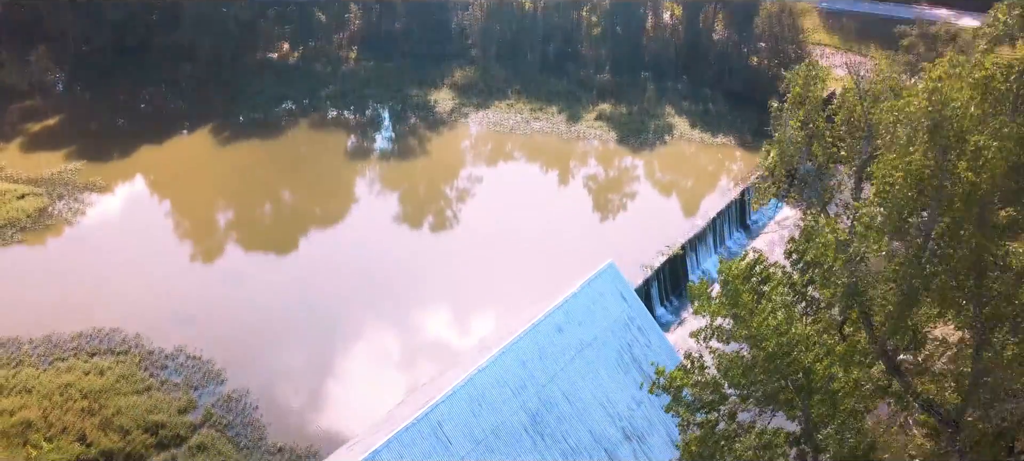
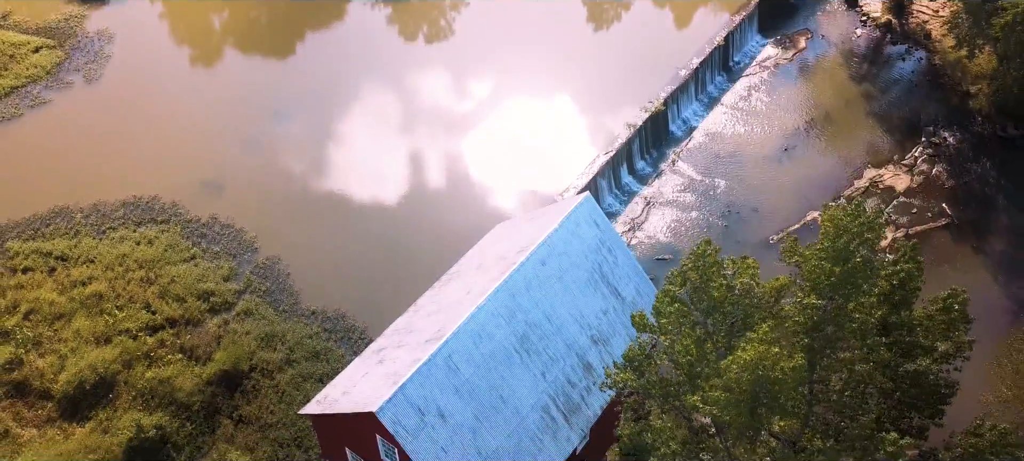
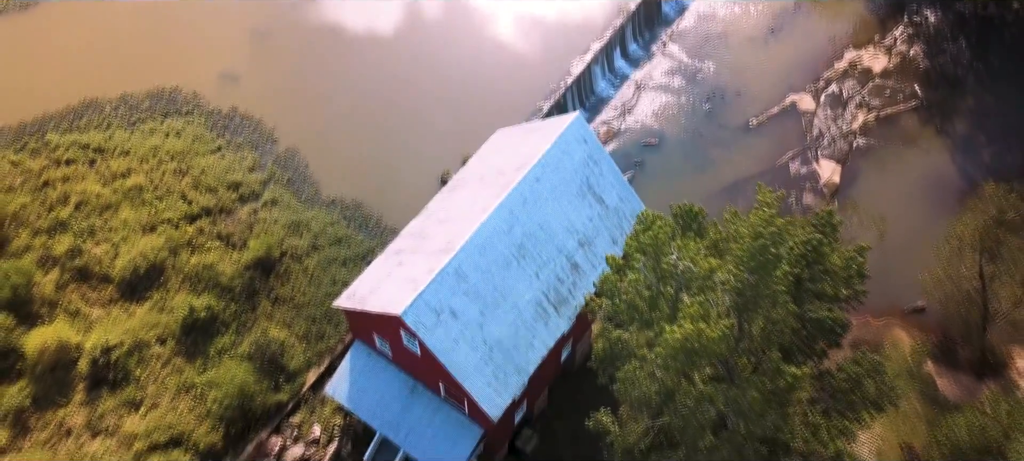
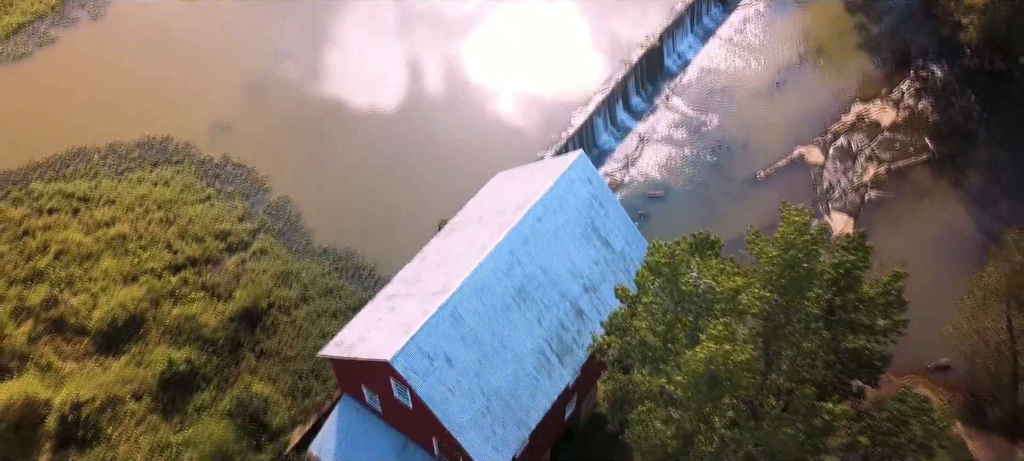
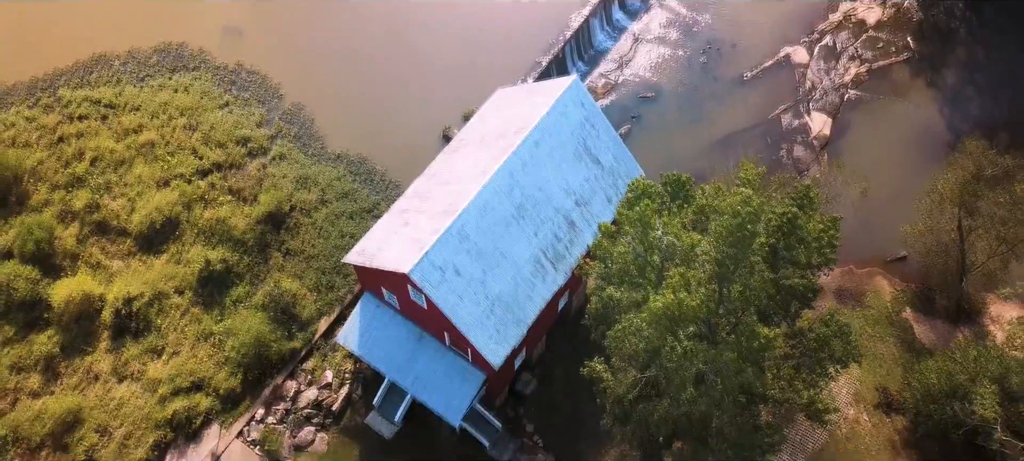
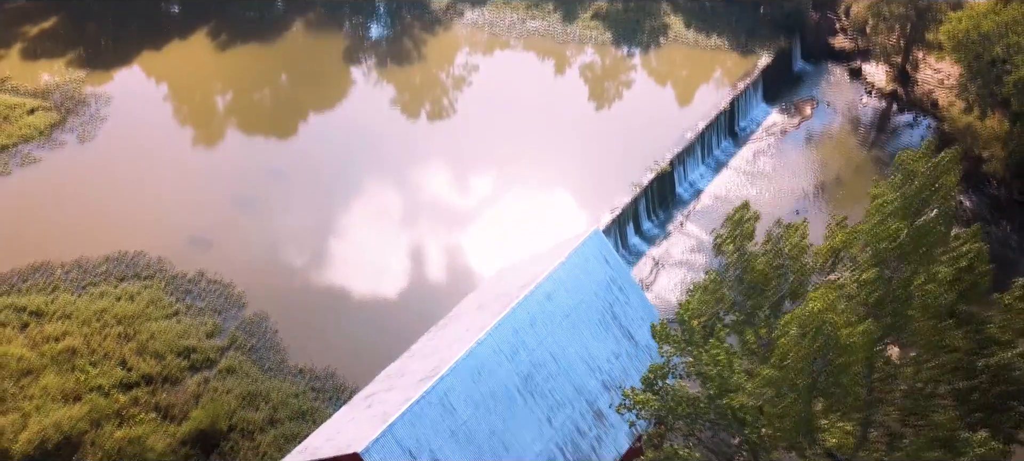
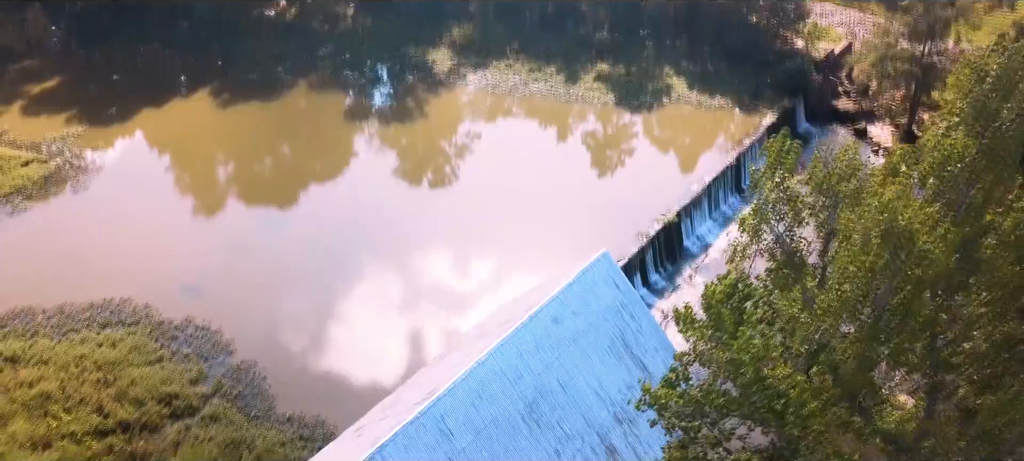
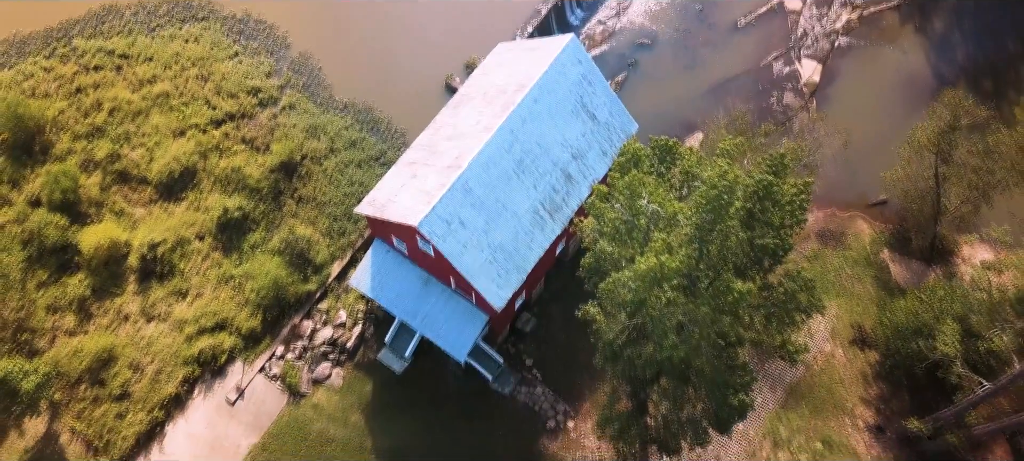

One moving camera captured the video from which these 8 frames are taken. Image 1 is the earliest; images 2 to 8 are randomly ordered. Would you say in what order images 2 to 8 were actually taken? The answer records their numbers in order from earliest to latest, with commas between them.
7, 6, 2, 4, 3, 5, 8
